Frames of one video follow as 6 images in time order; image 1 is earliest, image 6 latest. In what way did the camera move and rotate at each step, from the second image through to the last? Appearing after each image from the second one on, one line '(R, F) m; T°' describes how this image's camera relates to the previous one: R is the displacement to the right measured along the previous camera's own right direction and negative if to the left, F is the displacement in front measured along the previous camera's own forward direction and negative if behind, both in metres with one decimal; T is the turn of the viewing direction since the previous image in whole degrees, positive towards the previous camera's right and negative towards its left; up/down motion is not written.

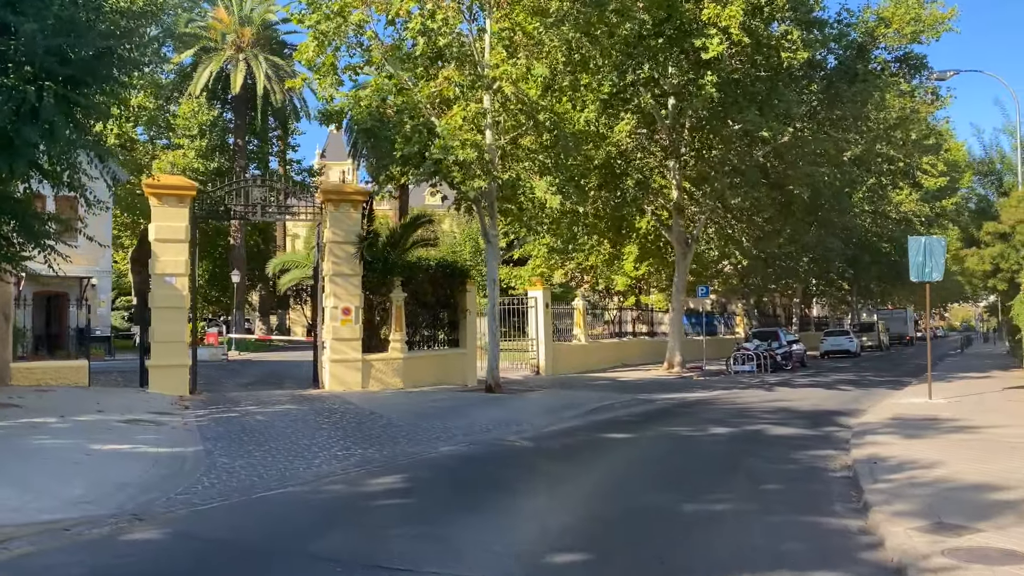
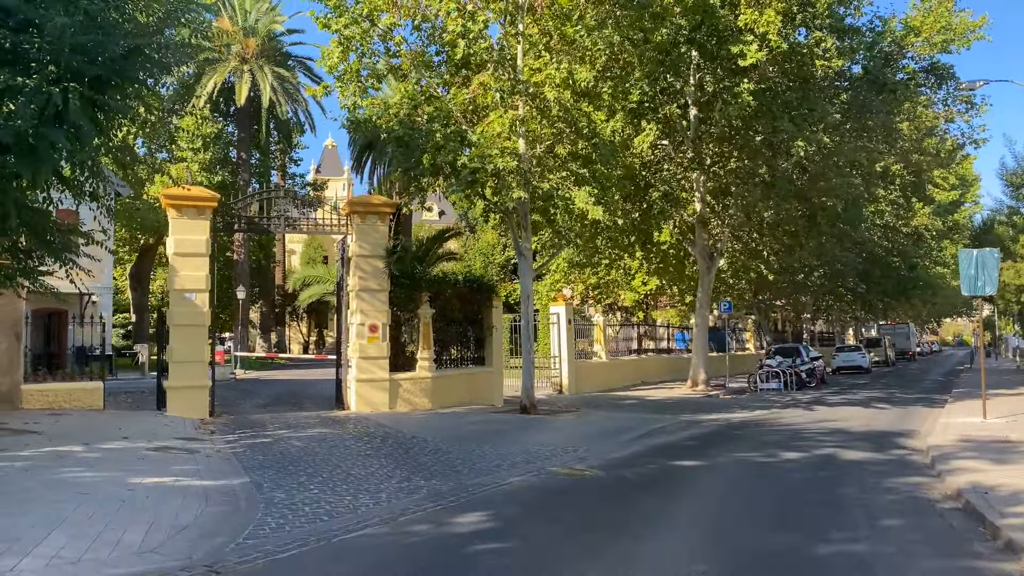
(-0.9, +0.7) m; +1°
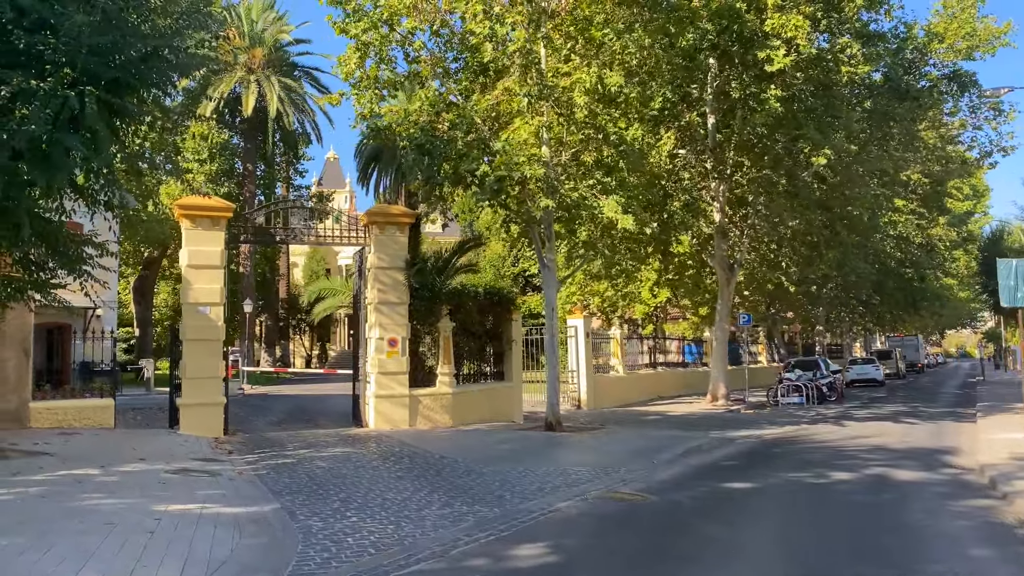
(-0.5, +0.5) m; 0°
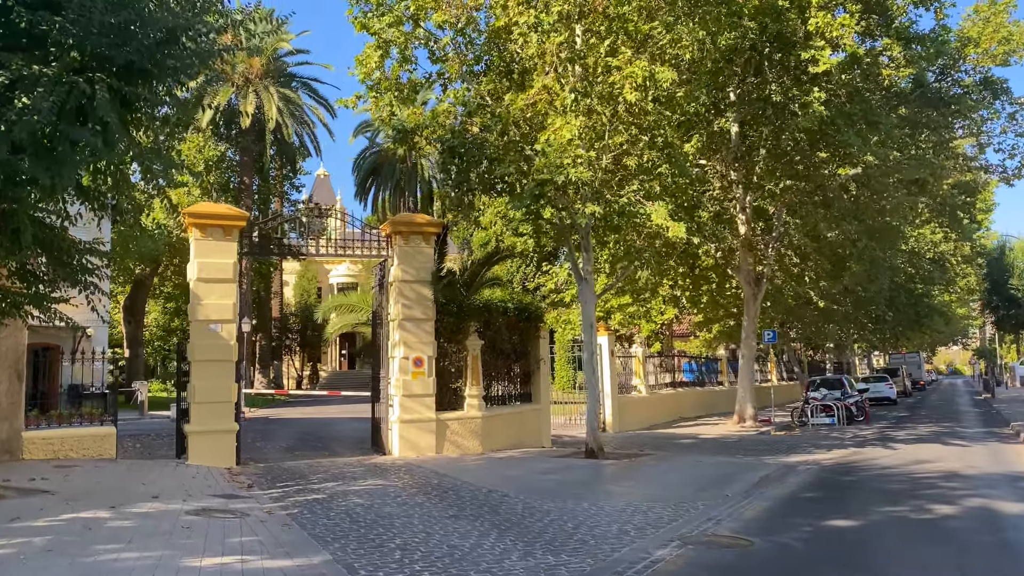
(-0.9, +1.1) m; +1°
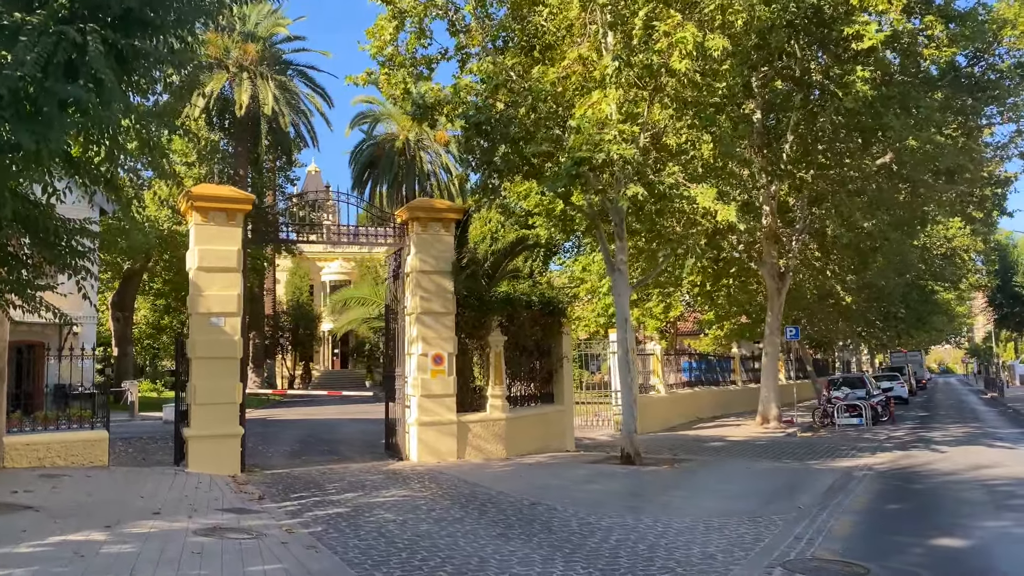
(-0.7, +1.1) m; +1°
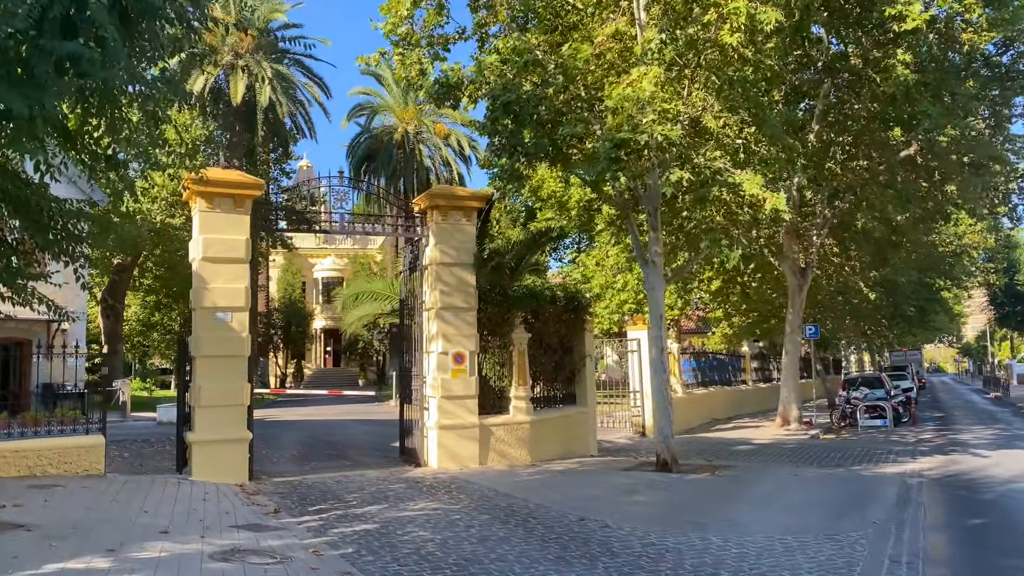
(-0.6, +0.9) m; +1°
